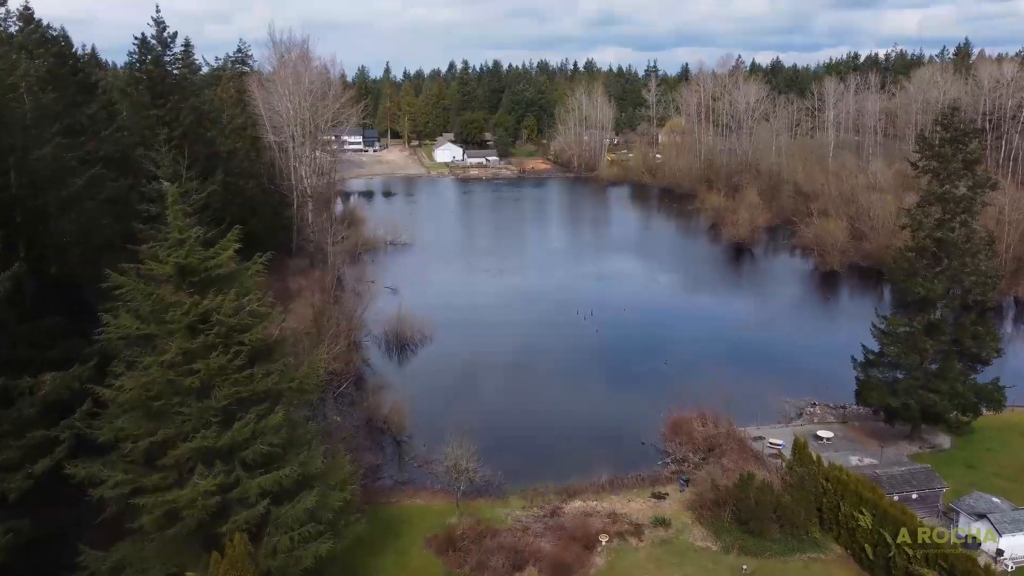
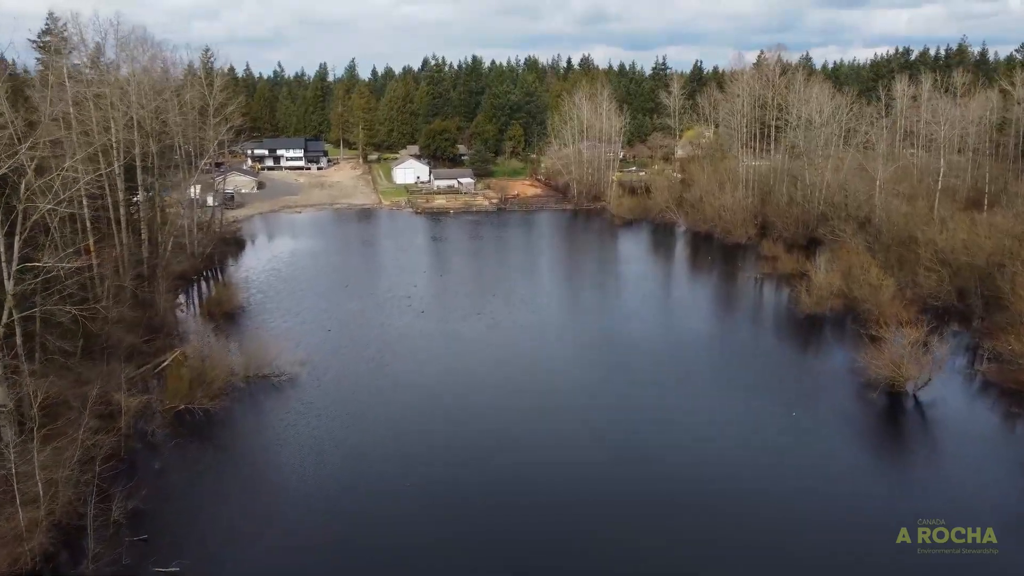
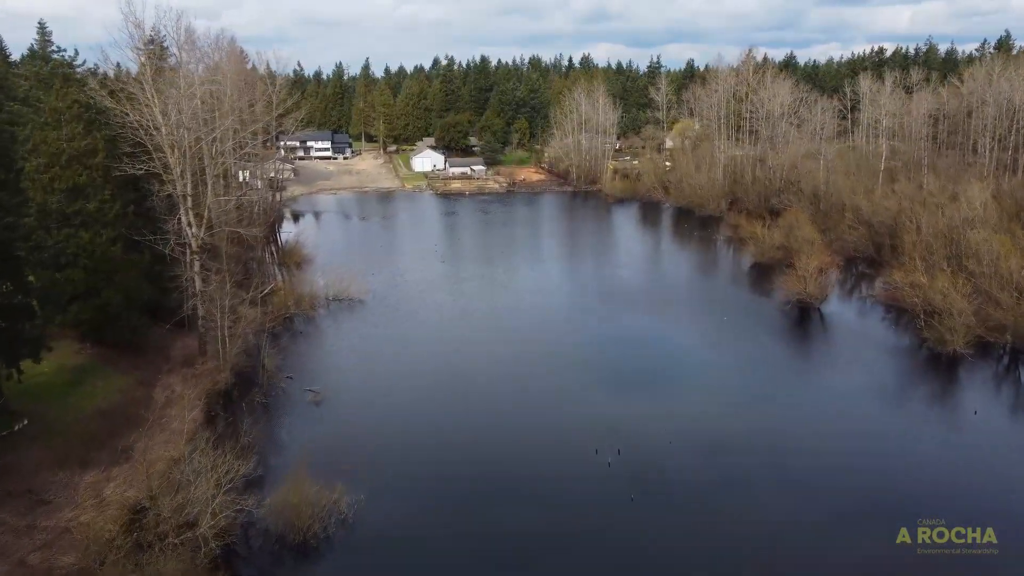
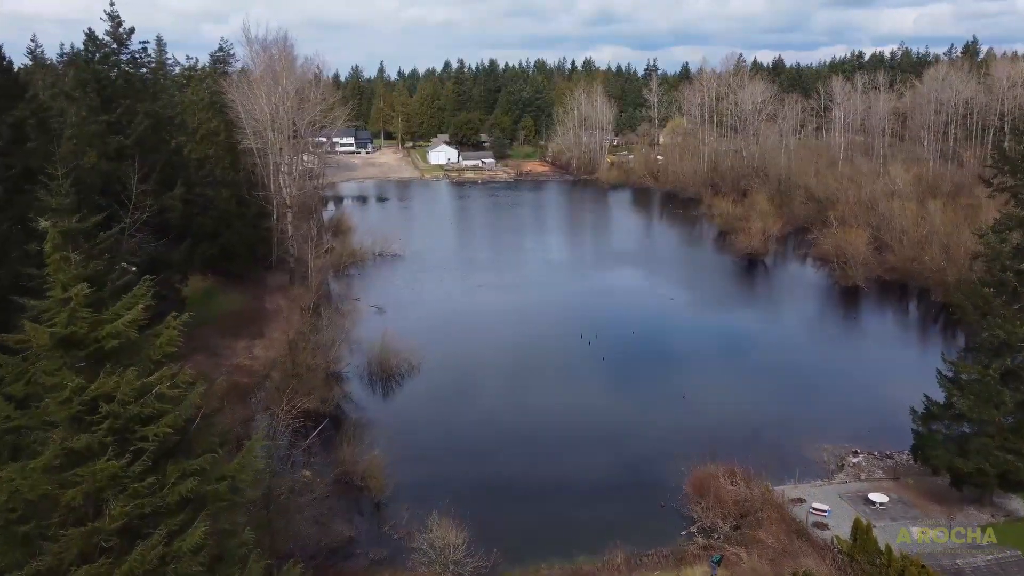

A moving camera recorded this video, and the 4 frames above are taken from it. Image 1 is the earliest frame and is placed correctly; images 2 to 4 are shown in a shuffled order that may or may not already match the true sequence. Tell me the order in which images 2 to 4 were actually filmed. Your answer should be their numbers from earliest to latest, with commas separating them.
4, 3, 2
